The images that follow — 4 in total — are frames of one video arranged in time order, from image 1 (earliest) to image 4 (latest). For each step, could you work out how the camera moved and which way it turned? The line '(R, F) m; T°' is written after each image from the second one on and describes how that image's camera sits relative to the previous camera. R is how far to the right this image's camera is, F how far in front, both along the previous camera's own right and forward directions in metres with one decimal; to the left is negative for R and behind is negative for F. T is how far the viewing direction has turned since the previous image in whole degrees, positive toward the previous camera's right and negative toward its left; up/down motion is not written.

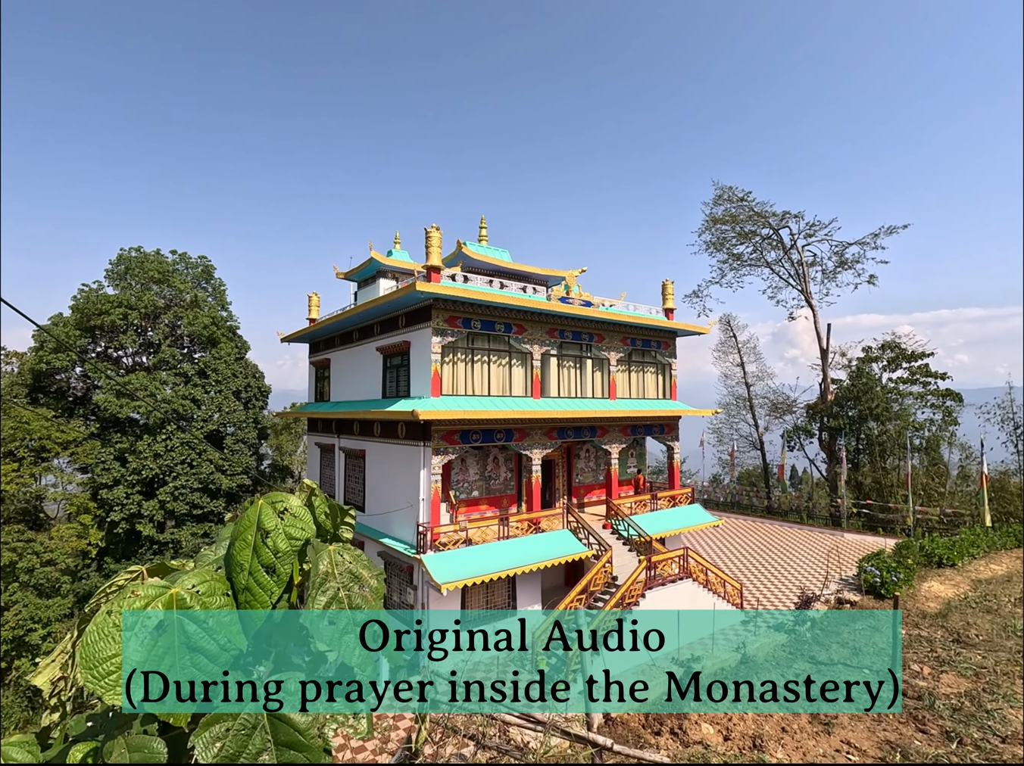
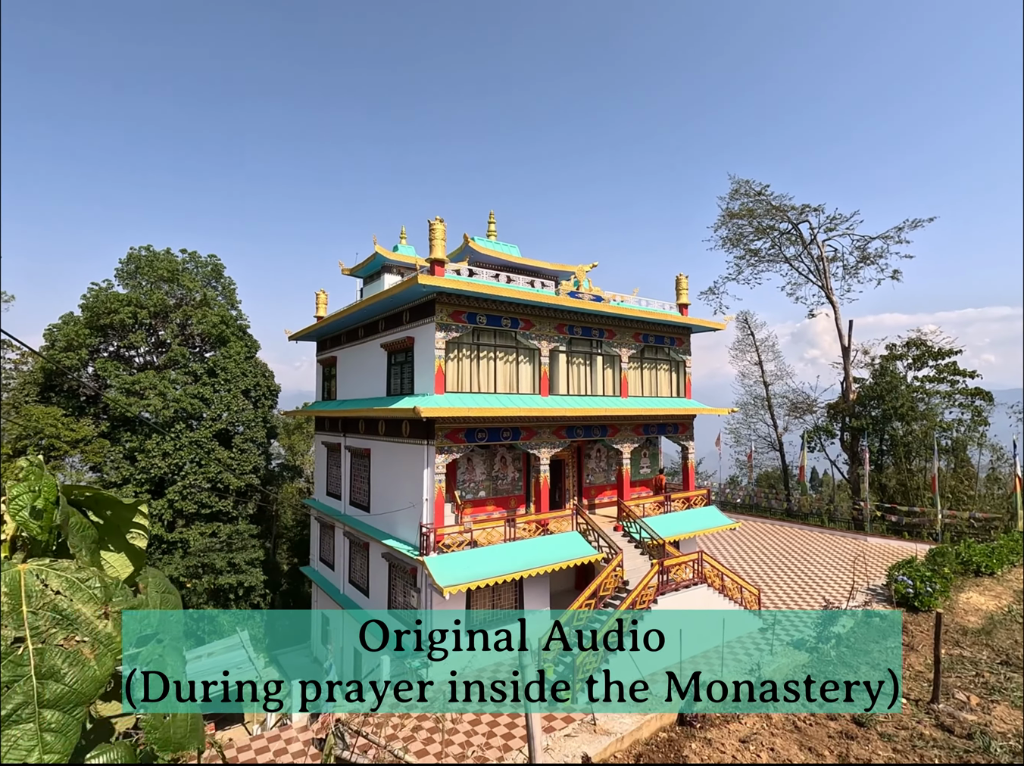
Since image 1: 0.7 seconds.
(+0.2, +0.4) m; -2°
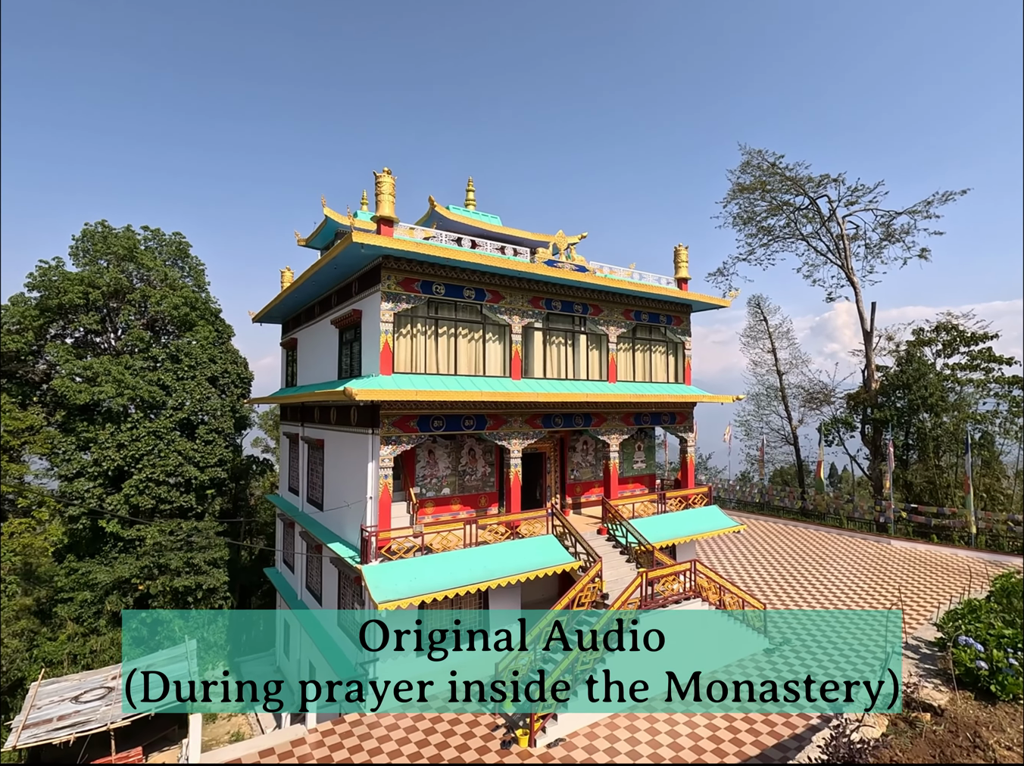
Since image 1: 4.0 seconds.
(+1.1, +1.8) m; -2°
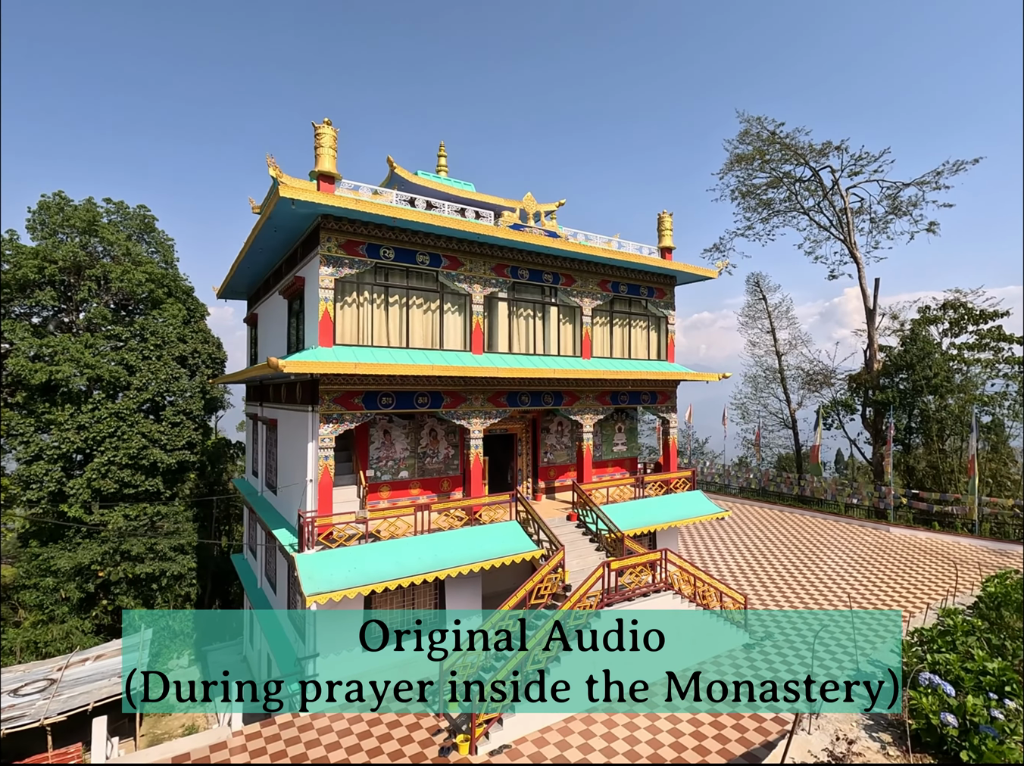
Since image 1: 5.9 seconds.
(+1.0, +0.9) m; -1°
